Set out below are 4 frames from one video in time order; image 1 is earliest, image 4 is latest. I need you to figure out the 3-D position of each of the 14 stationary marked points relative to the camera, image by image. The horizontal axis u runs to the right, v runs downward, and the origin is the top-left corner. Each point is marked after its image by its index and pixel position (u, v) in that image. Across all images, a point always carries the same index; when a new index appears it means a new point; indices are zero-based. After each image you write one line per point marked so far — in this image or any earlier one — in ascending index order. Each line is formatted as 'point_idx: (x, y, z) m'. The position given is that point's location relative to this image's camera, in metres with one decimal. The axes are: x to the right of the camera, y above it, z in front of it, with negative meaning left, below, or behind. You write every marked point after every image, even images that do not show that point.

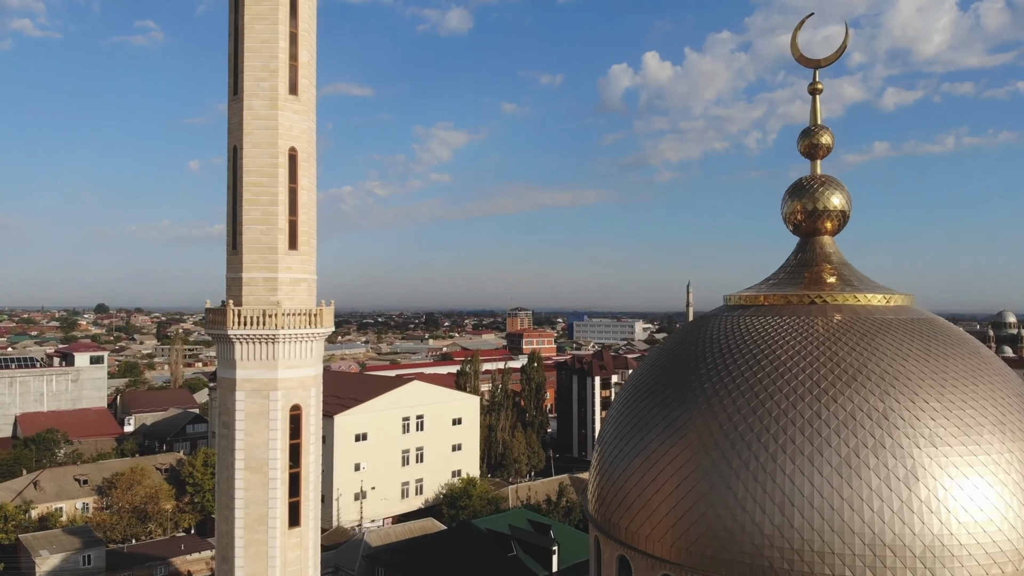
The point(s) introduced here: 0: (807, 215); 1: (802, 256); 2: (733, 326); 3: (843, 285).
0: (+2.2, +0.5, +4.8) m
1: (+2.1, +0.2, +4.8) m
2: (+1.6, -0.3, +4.5) m
3: (+2.3, 0.0, +4.5) m
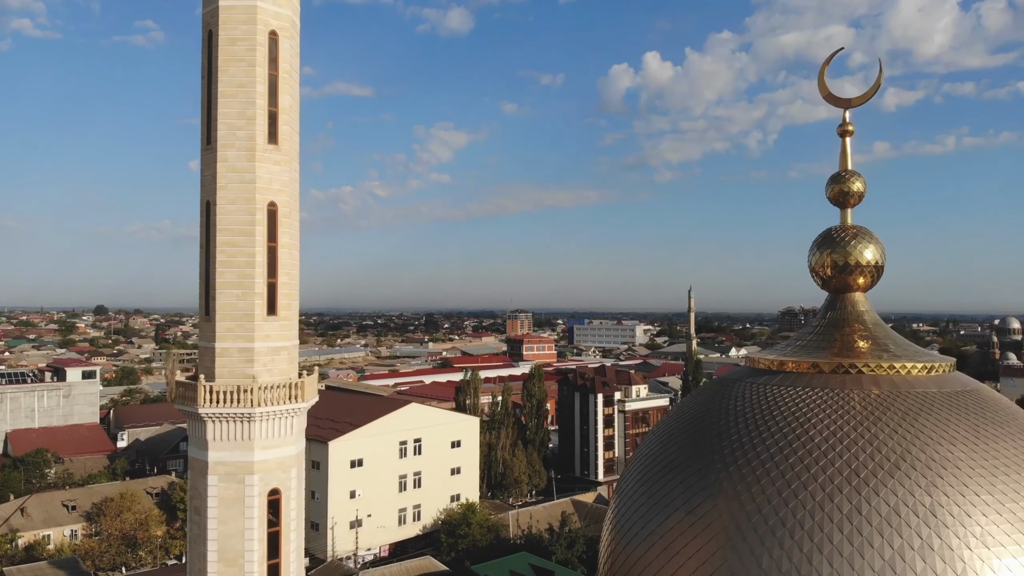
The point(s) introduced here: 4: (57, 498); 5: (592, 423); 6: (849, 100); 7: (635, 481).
0: (+2.2, +0.1, +4.4) m
1: (+2.2, -0.2, +4.4) m
2: (+1.6, -0.7, +4.1) m
3: (+2.3, -0.4, +4.1) m
4: (-9.6, -4.5, +13.8) m
5: (+2.1, -3.6, +17.2) m
6: (+2.3, +1.3, +4.5) m
7: (+0.8, -1.3, +4.3) m
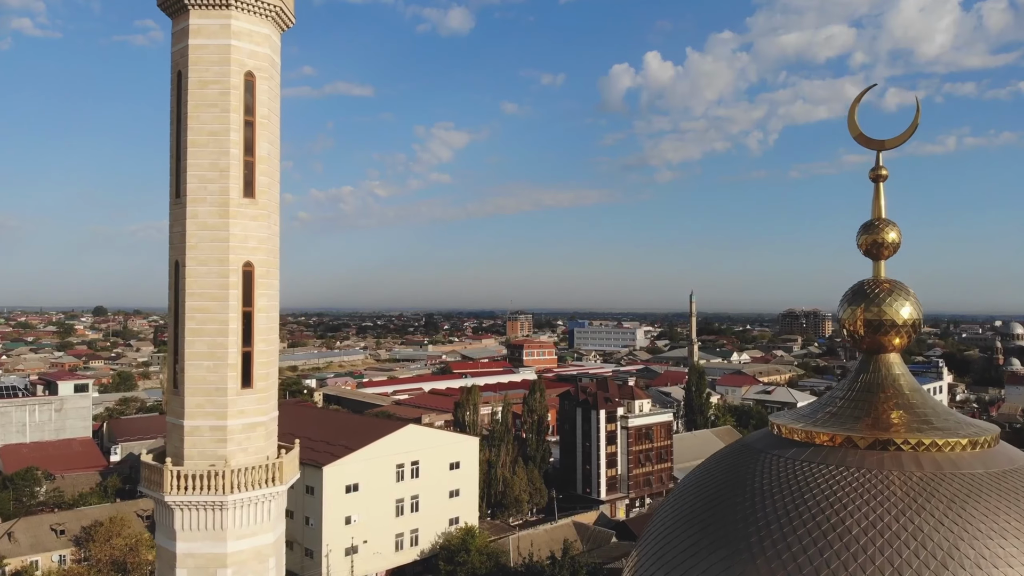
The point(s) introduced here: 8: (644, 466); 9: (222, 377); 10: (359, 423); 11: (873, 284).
0: (+2.2, -0.2, +4.0) m
1: (+2.2, -0.6, +4.0) m
2: (+1.6, -1.1, +3.8) m
3: (+2.3, -0.8, +3.7) m
4: (-9.6, -4.8, +13.4) m
5: (+2.1, -4.0, +16.9) m
6: (+2.3, +0.9, +4.1) m
7: (+0.8, -1.6, +3.9) m
8: (+3.5, -4.7, +17.3) m
9: (-1.6, -0.5, +3.5) m
10: (-3.1, -2.8, +13.2) m
11: (+2.3, 0.0, +4.1) m
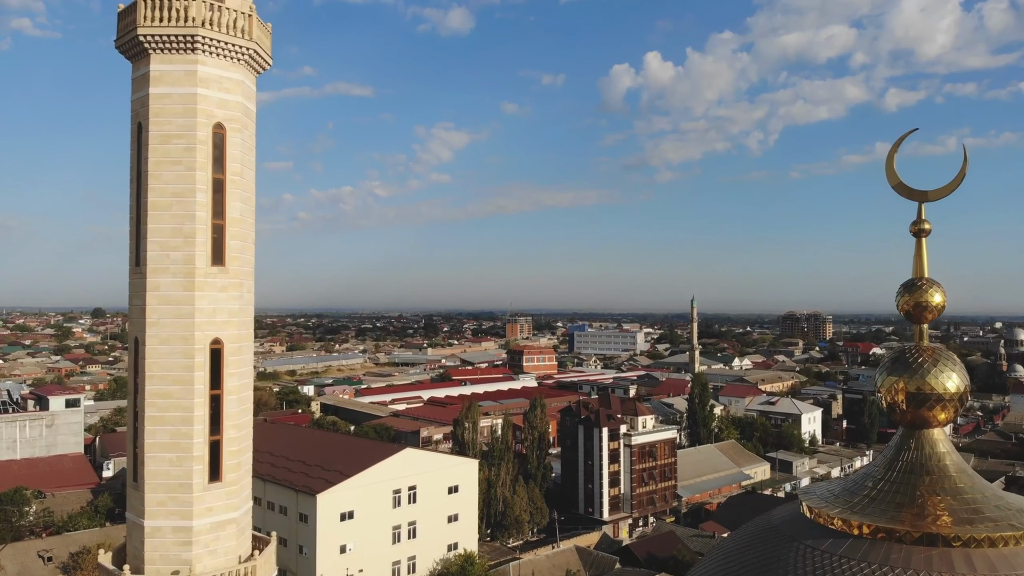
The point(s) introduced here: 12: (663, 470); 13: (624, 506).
0: (+2.2, -0.6, +3.6) m
1: (+2.2, -0.9, +3.6) m
2: (+1.6, -1.4, +3.4) m
3: (+2.3, -1.1, +3.3) m
4: (-9.6, -5.2, +13.0) m
5: (+2.1, -4.3, +16.5) m
6: (+2.3, +0.5, +3.7) m
7: (+0.8, -2.0, +3.5) m
8: (+3.5, -5.1, +16.9) m
9: (-1.6, -0.9, +3.1) m
10: (-3.1, -3.1, +12.9) m
11: (+2.3, -0.4, +3.7) m
12: (+4.0, -4.9, +17.3) m
13: (+2.9, -5.6, +16.7) m
